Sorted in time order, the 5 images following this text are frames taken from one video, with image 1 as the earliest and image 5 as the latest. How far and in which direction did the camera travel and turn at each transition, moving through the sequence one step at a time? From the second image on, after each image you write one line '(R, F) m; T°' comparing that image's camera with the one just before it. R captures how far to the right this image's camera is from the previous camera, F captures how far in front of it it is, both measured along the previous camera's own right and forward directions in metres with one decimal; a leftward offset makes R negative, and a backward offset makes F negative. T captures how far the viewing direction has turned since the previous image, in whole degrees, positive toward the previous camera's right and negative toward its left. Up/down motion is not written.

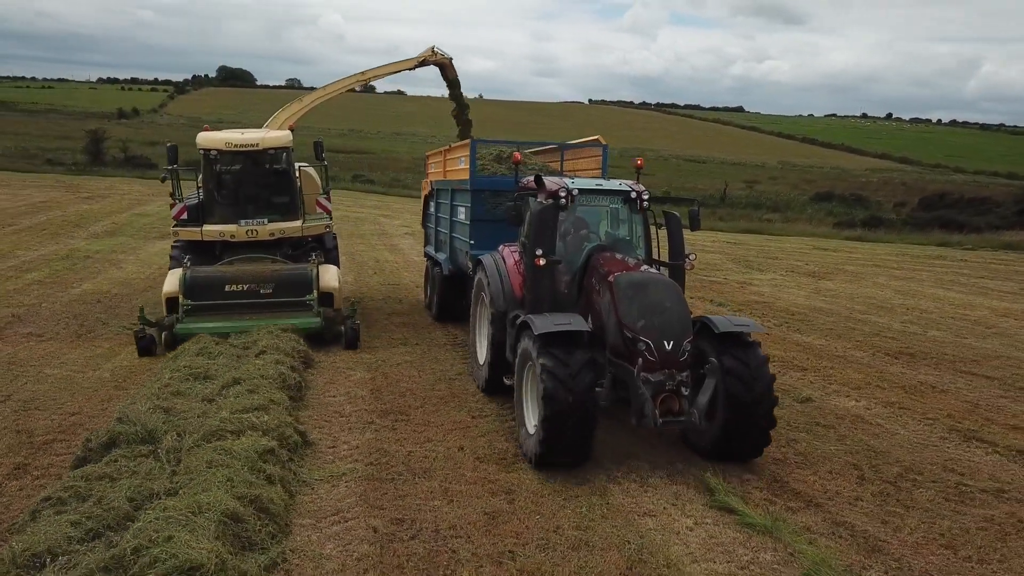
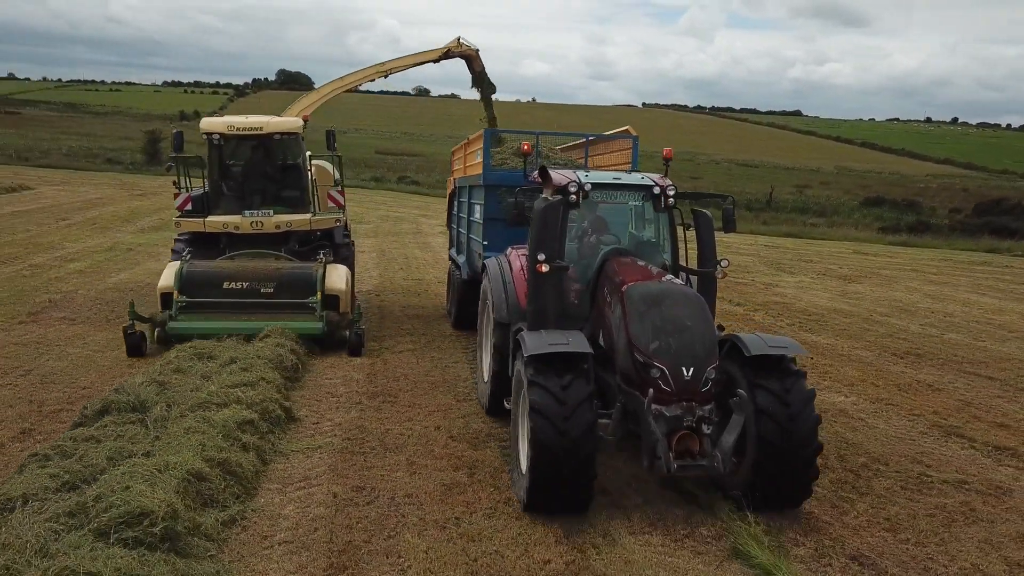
(+0.5, -0.2) m; -4°
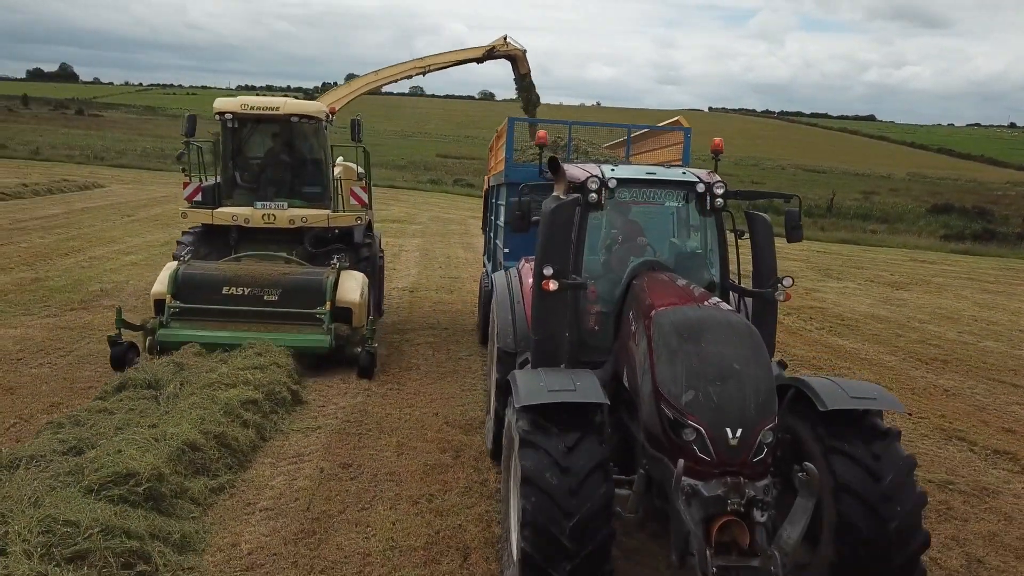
(+0.4, -0.2) m; -4°
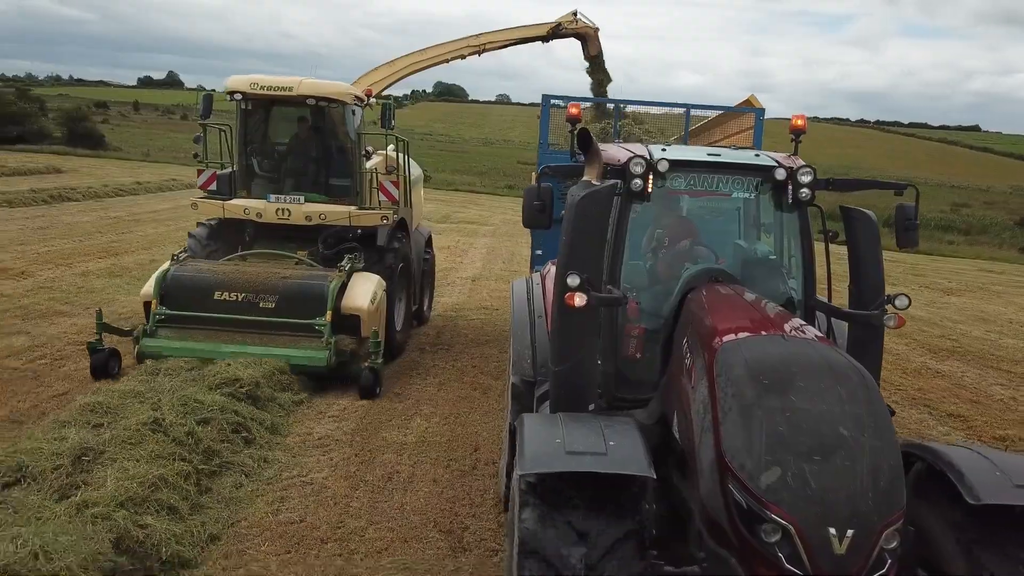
(+0.4, -1.1) m; -6°
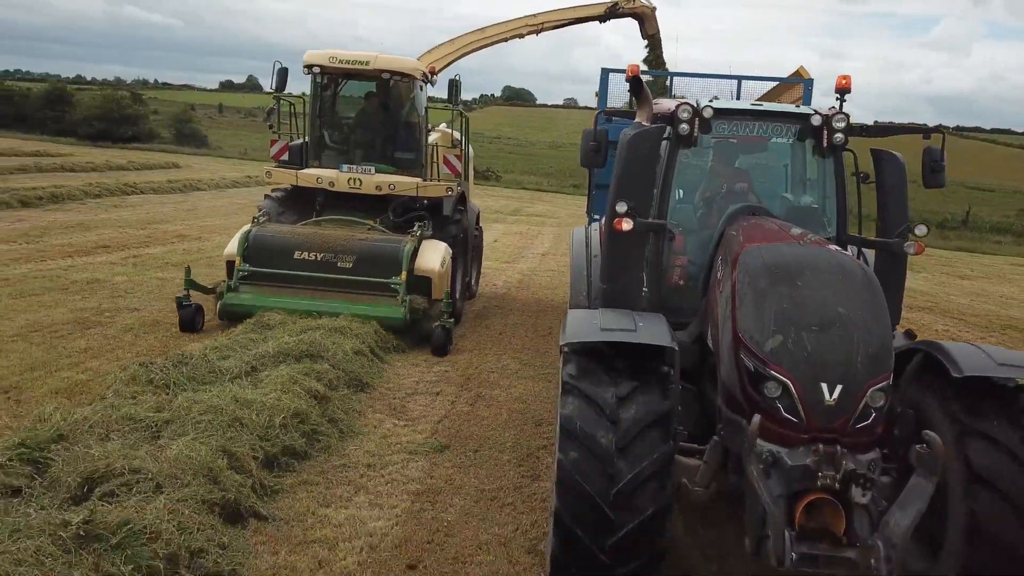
(0.0, -2.6) m; -4°
